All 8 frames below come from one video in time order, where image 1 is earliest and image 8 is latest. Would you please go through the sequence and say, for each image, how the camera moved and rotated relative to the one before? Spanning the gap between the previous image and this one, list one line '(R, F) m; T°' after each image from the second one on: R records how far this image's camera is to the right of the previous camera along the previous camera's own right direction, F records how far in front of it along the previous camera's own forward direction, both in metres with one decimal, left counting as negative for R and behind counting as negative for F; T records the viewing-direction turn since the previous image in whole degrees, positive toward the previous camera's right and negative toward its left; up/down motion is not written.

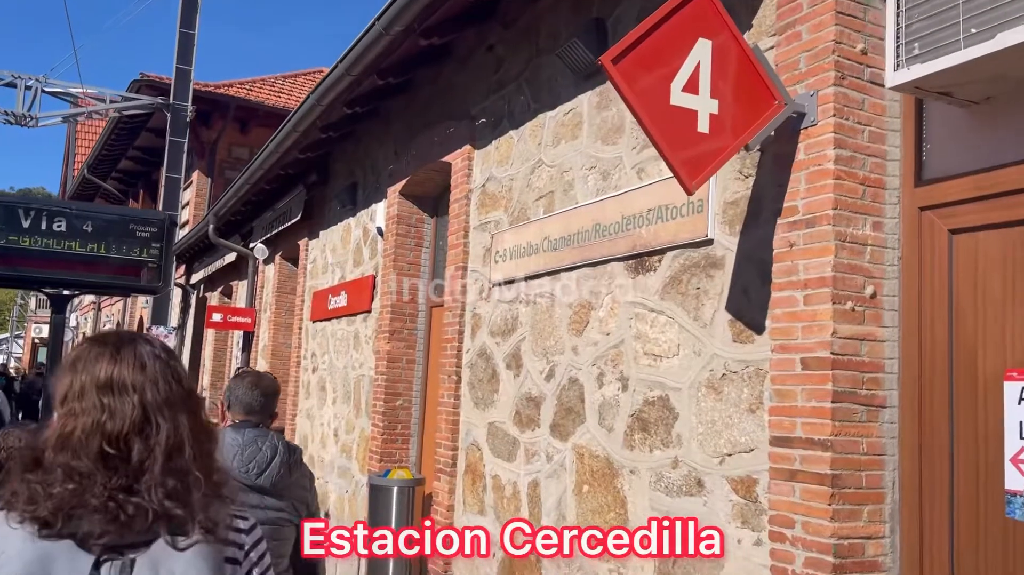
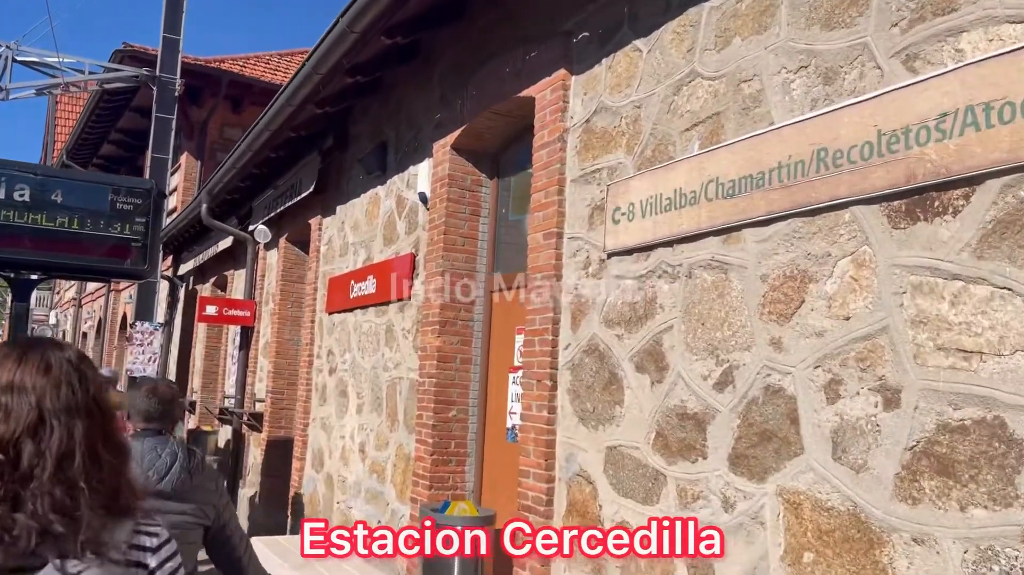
(-0.7, +1.7) m; +1°
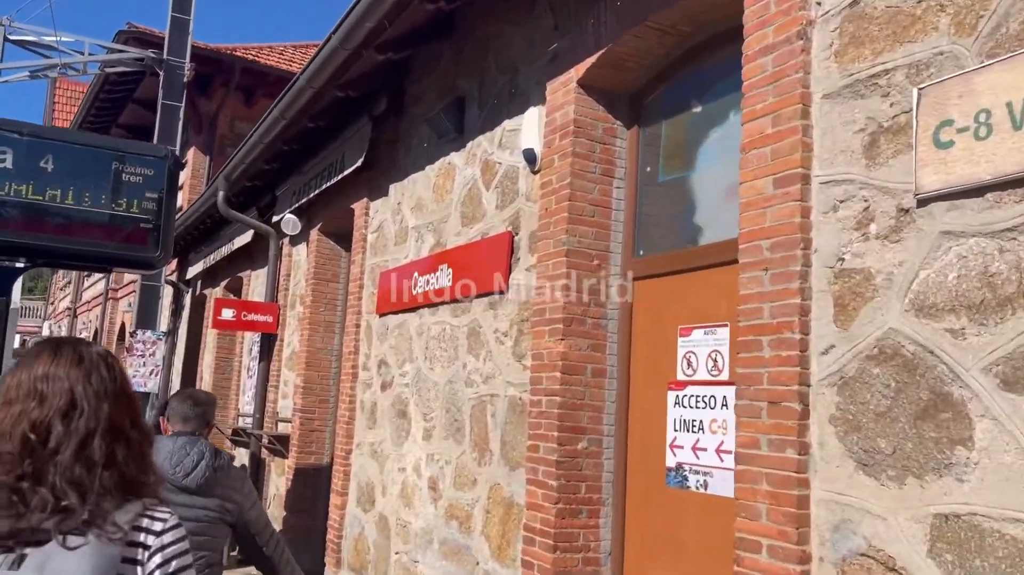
(-0.8, +1.7) m; 0°
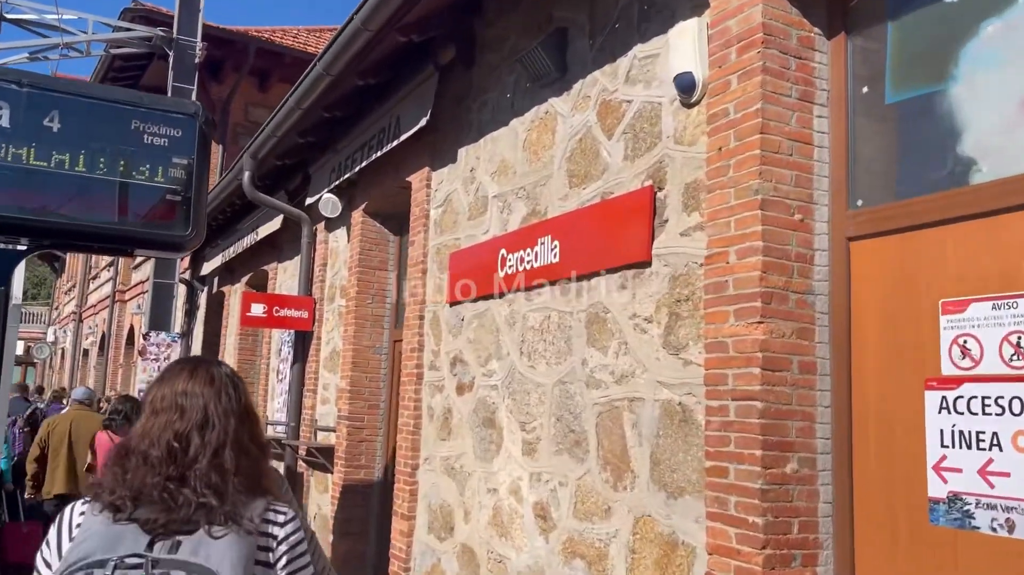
(-0.7, +1.2) m; 0°
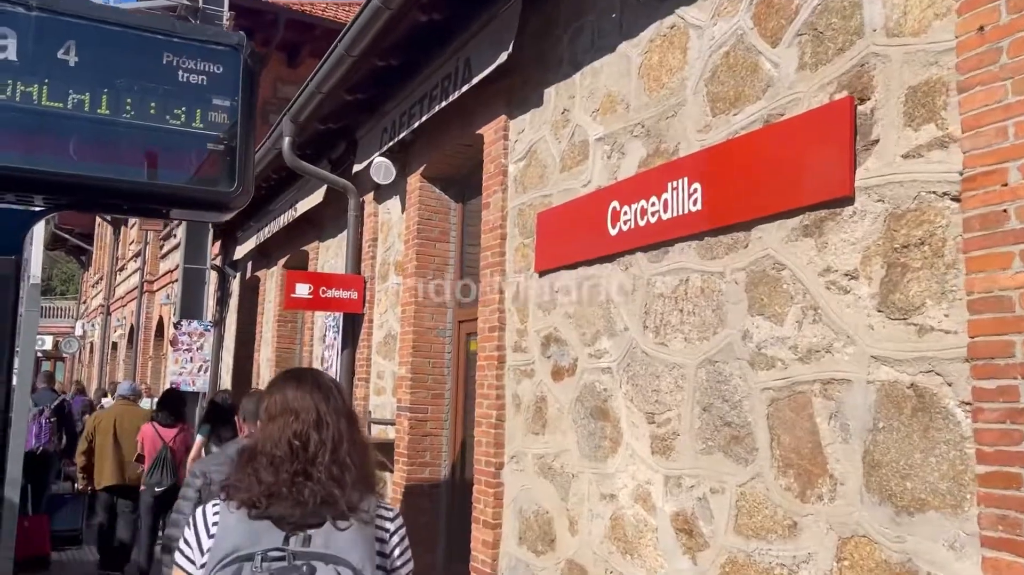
(-0.5, +1.0) m; -2°
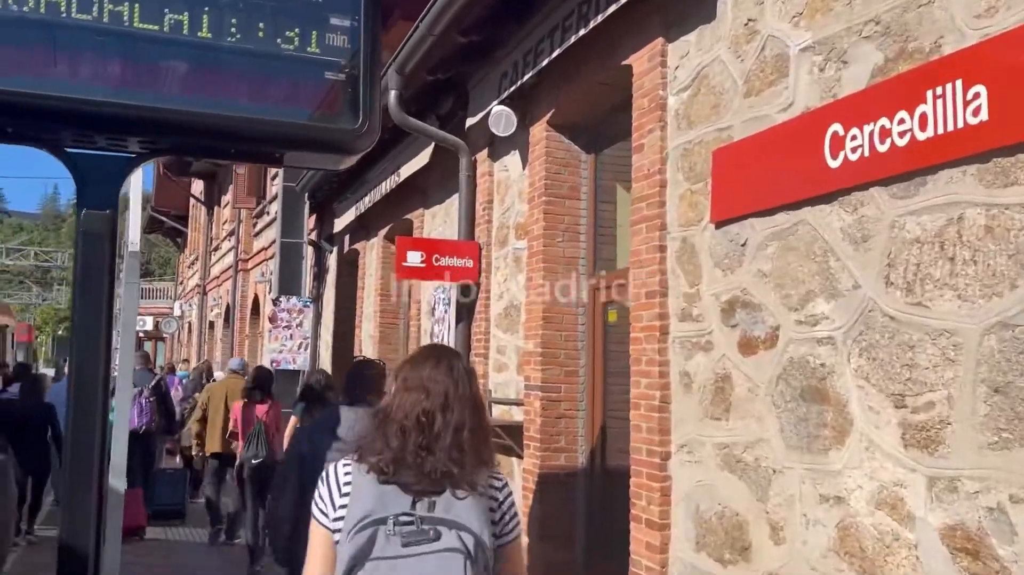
(-0.5, +0.8) m; -6°
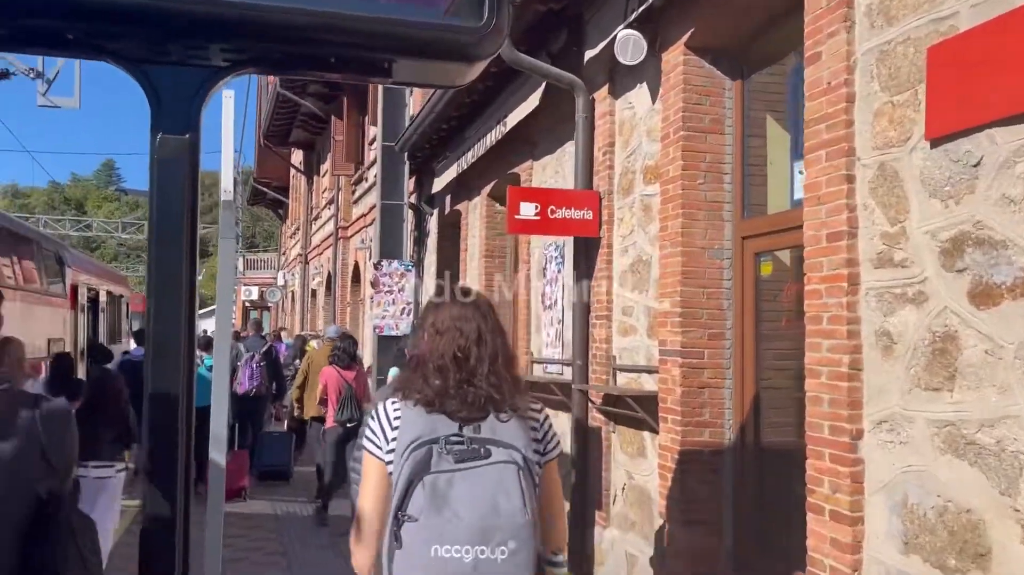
(-0.3, +0.7) m; -6°
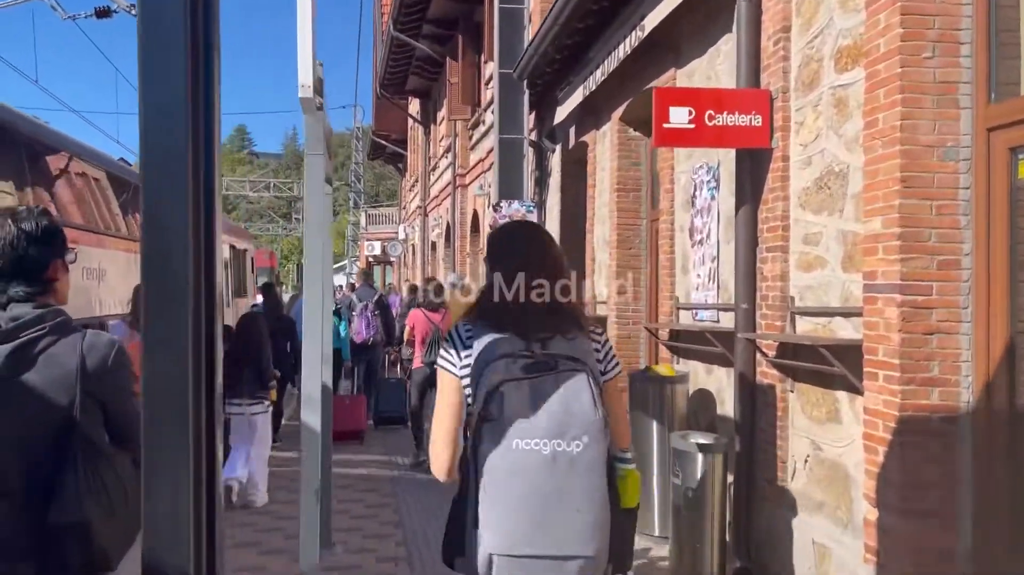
(-0.2, +1.1) m; -8°
